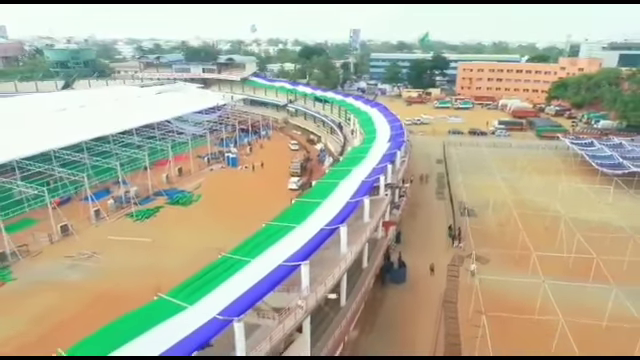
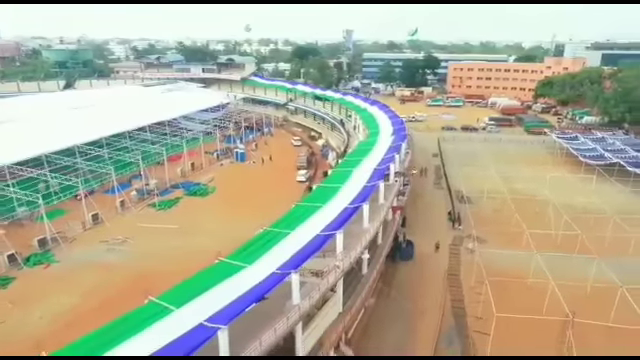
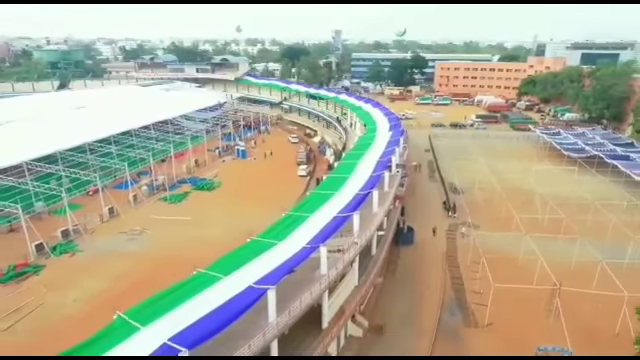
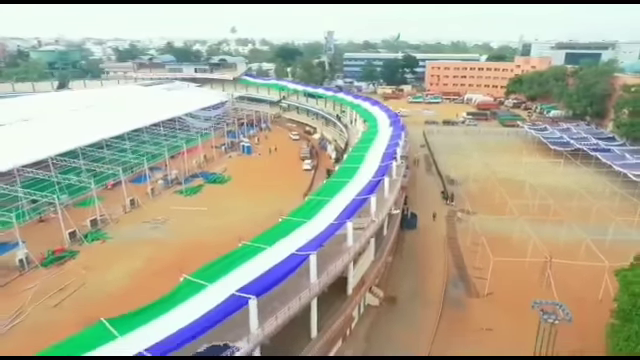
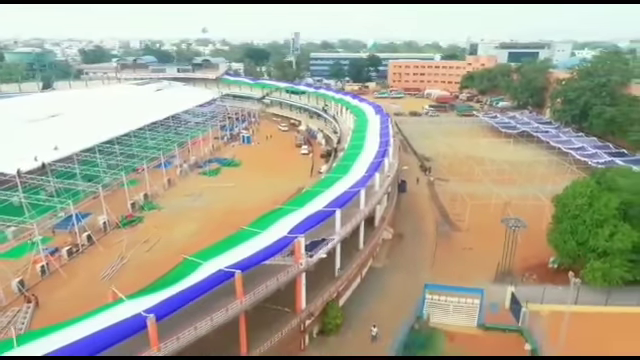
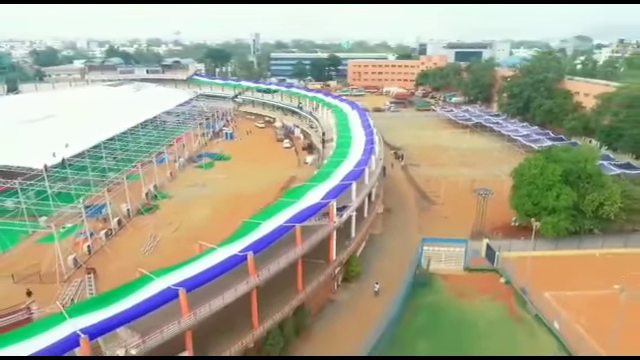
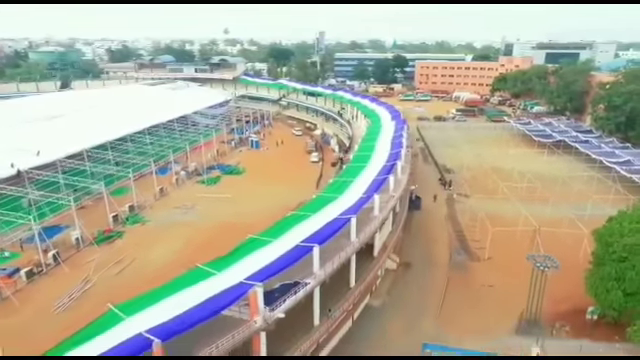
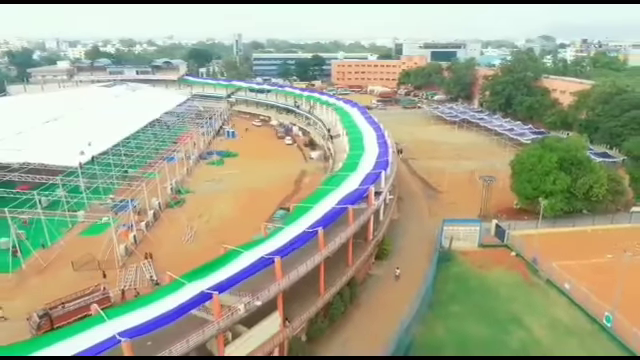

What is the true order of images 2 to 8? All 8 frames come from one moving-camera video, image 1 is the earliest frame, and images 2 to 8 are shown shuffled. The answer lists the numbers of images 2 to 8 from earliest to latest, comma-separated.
2, 3, 4, 7, 5, 6, 8
